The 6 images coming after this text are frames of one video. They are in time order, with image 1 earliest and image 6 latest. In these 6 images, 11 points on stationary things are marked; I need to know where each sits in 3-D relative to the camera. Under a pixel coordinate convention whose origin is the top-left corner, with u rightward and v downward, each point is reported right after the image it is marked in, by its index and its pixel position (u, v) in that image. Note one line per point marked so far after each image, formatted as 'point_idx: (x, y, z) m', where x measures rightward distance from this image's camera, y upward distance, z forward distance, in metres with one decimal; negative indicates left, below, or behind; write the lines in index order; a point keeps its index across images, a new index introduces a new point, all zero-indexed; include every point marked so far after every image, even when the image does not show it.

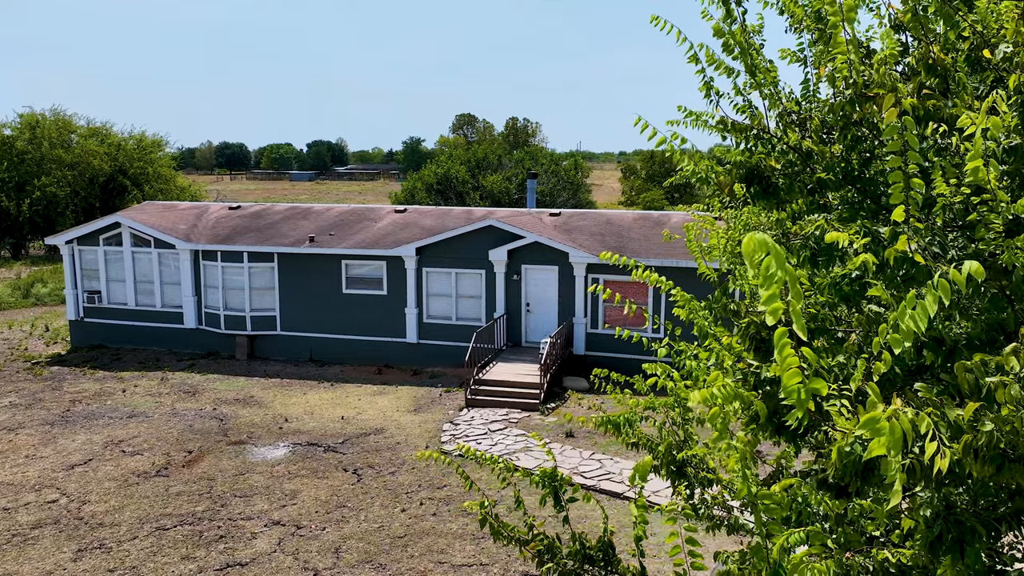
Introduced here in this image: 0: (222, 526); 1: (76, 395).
0: (-3.7, -3.1, +10.0) m
1: (-9.8, -2.4, +17.4) m
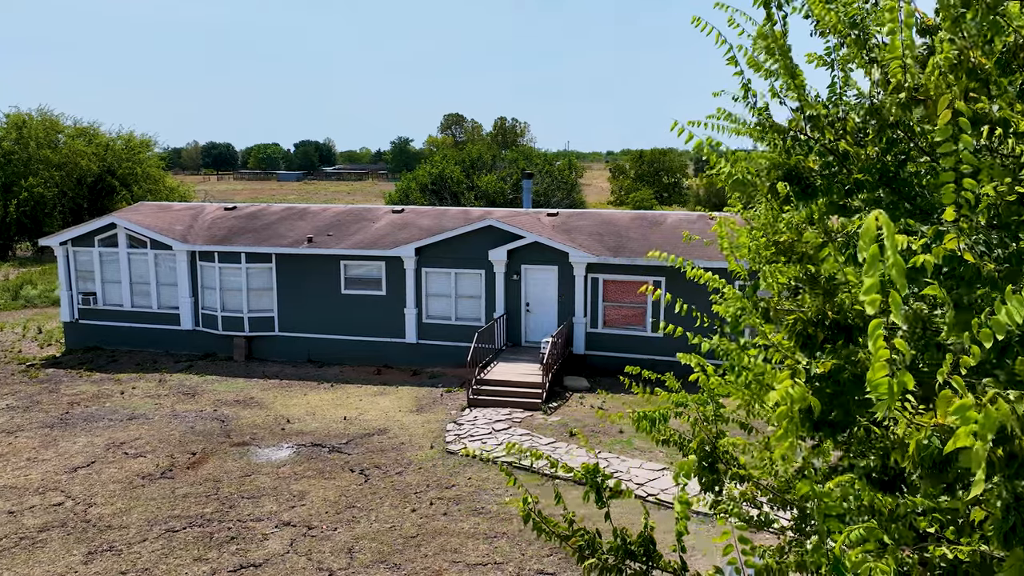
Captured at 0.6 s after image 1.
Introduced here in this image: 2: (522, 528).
0: (-3.6, -3.1, +9.9) m
1: (-9.7, -2.4, +17.3) m
2: (+0.1, -2.9, +9.4) m
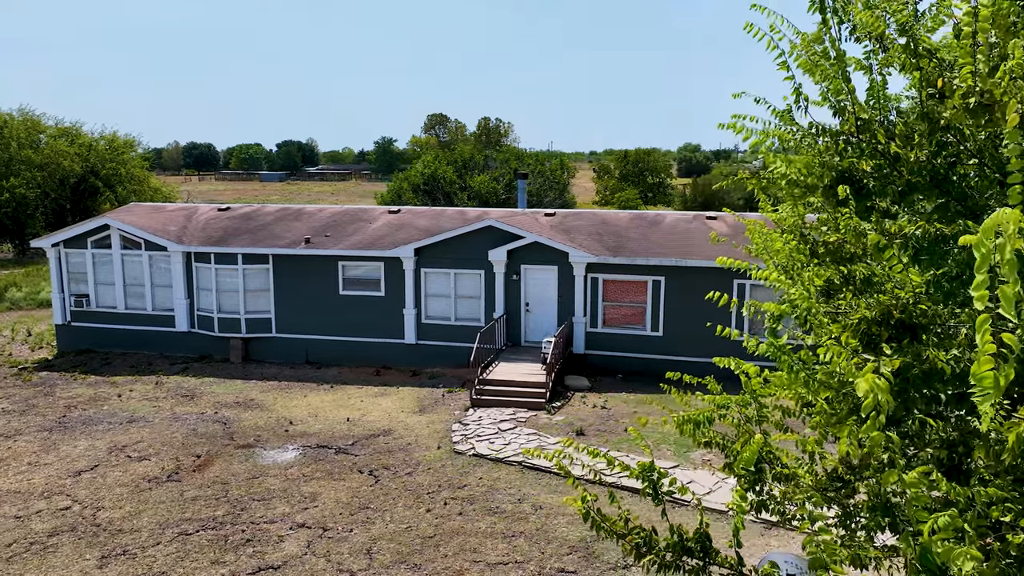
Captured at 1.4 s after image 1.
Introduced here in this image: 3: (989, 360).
0: (-3.4, -3.1, +9.9) m
1: (-9.7, -2.5, +17.1) m
2: (+0.3, -2.9, +9.5) m
3: (+1.5, -0.2, +2.4) m
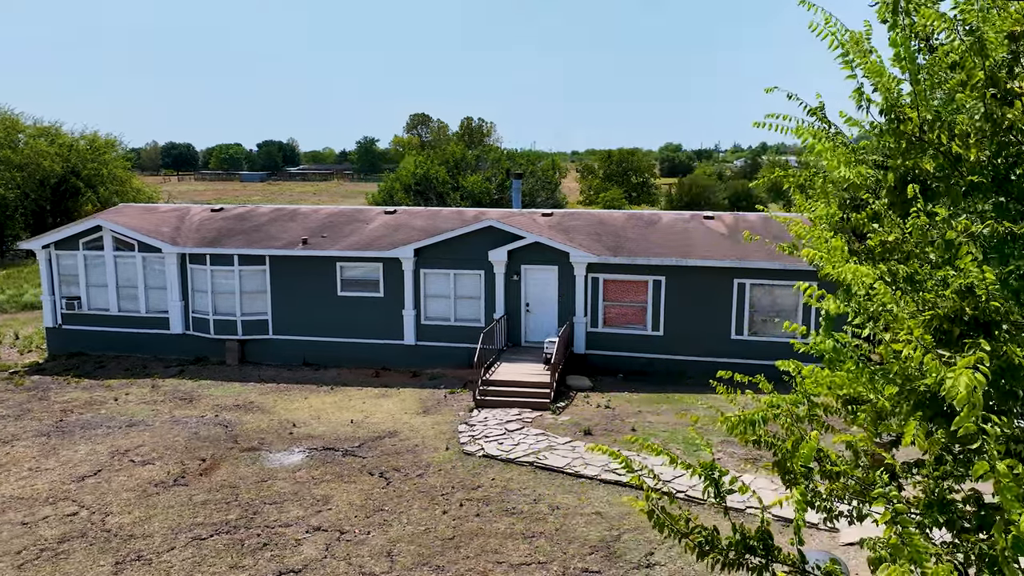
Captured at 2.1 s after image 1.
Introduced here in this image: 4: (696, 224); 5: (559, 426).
0: (-3.2, -3.1, +9.8) m
1: (-9.7, -2.5, +16.9) m
2: (+0.6, -2.9, +9.5) m
3: (+1.9, -0.2, +2.4) m
4: (+4.6, +1.6, +19.5) m
5: (+0.8, -2.5, +14.0) m
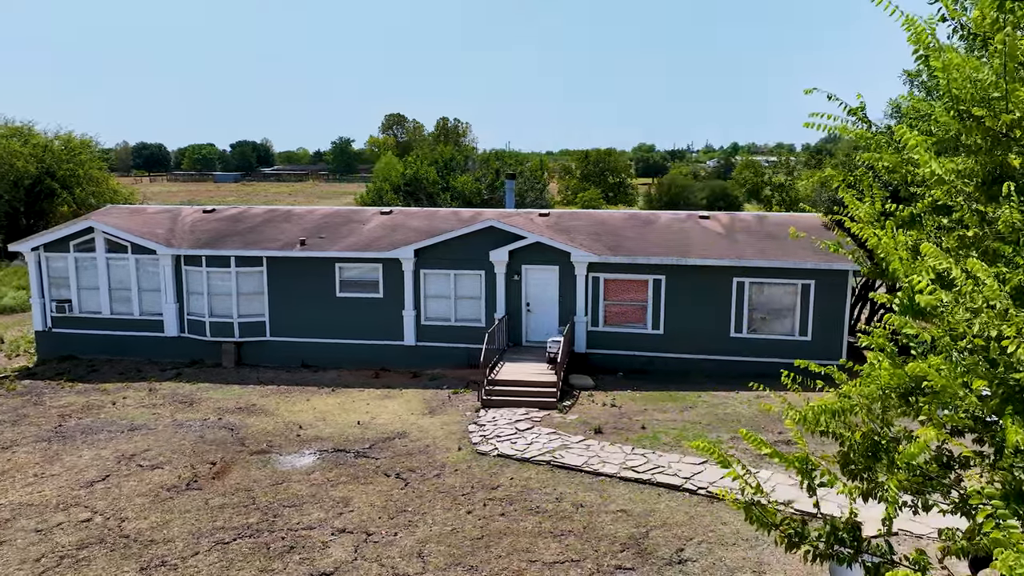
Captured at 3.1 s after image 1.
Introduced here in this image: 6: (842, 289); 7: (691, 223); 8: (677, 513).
0: (-2.8, -3.1, +9.7) m
1: (-9.6, -2.6, +16.6) m
2: (+0.9, -2.9, +9.5) m
3: (+2.4, -0.2, +2.6) m
4: (+4.6, +1.6, +19.7) m
5: (+1.0, -2.5, +14.1) m
6: (+7.3, 0.0, +17.1) m
7: (+4.5, +1.7, +19.7) m
8: (+2.1, -2.8, +9.8) m
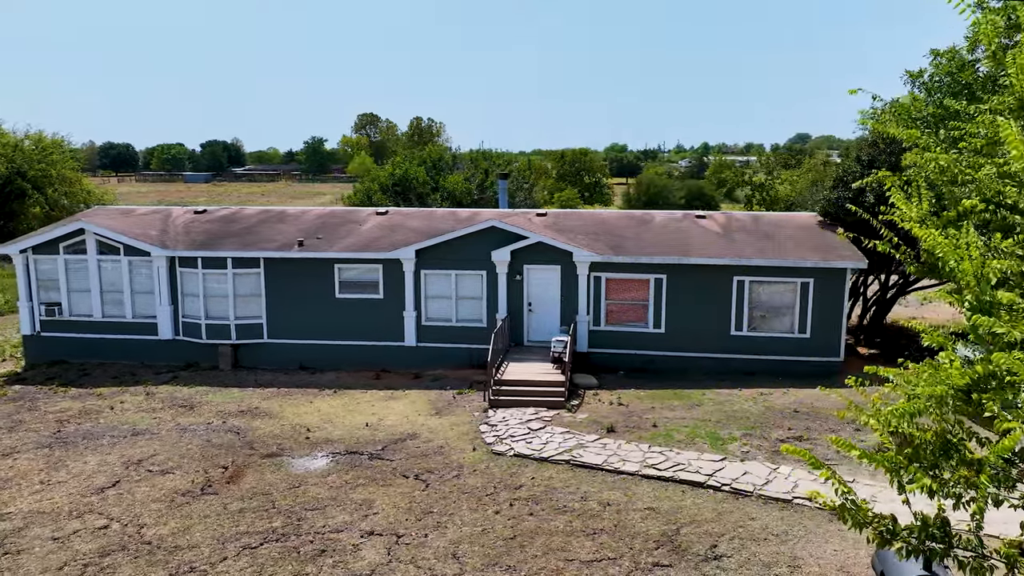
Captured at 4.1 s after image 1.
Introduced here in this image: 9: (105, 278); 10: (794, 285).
0: (-2.5, -3.1, +9.7) m
1: (-9.5, -2.6, +16.2) m
2: (+1.3, -2.9, +9.6) m
3: (+3.0, -0.2, +2.7) m
4: (+4.6, +1.7, +19.9) m
5: (+1.2, -2.5, +14.2) m
6: (+7.4, 0.0, +17.4) m
7: (+4.5, +1.7, +19.9) m
8: (+2.5, -2.8, +9.9) m
9: (-10.3, +0.3, +19.7) m
10: (+6.4, +0.1, +17.5) m
